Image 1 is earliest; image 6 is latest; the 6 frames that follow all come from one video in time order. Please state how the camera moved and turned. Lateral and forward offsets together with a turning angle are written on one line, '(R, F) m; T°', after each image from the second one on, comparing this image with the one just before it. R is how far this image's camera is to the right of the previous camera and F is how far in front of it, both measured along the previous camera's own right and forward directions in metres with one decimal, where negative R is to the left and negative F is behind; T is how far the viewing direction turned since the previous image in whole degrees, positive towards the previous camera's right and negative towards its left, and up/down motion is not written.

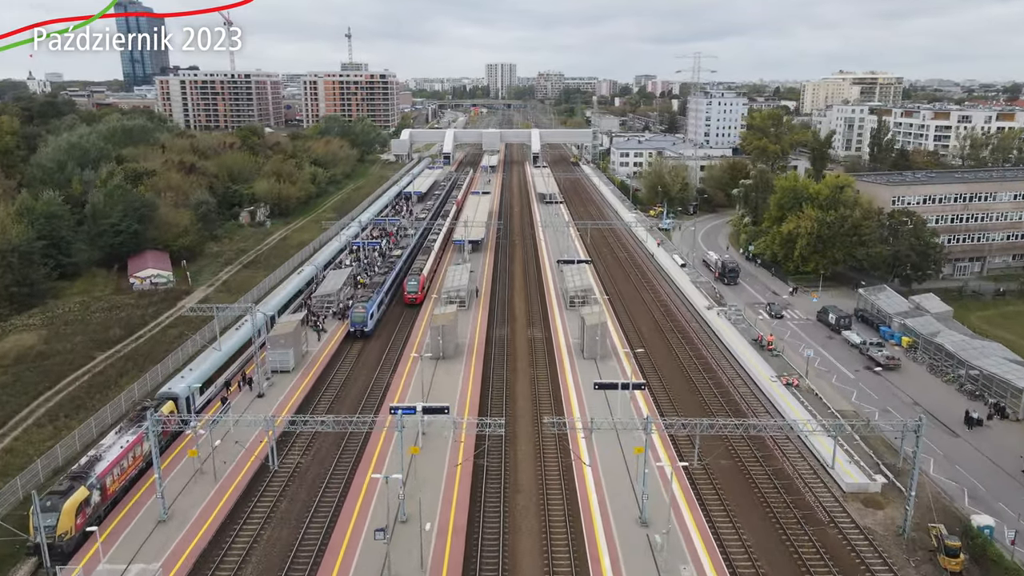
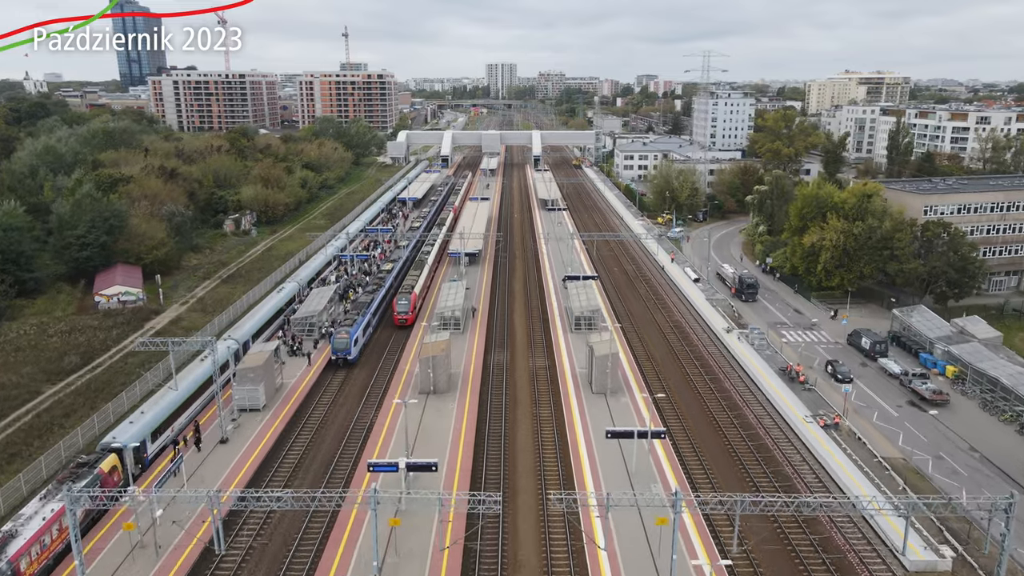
(0.0, +3.6) m; 0°
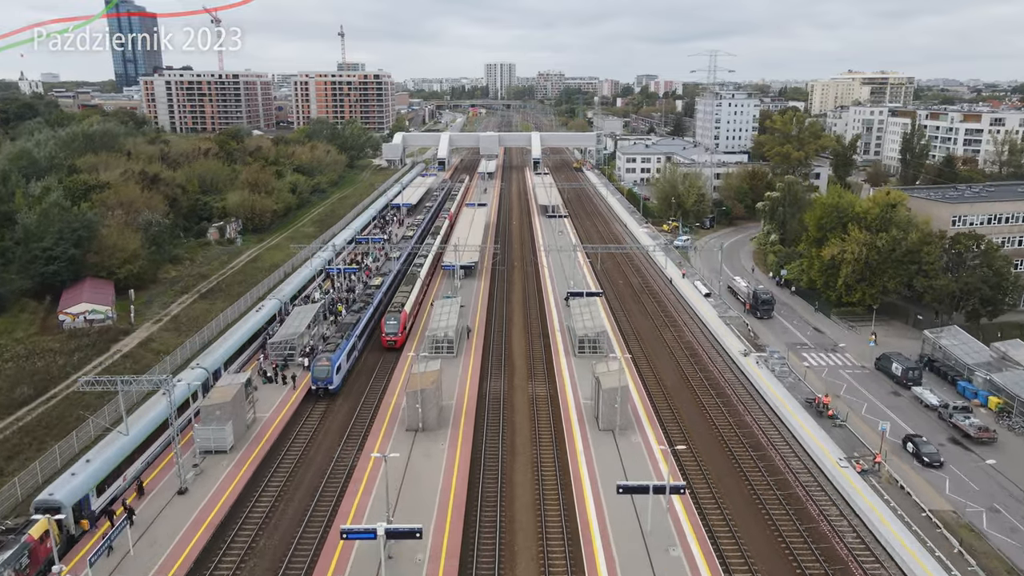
(+0.1, +3.0) m; 0°
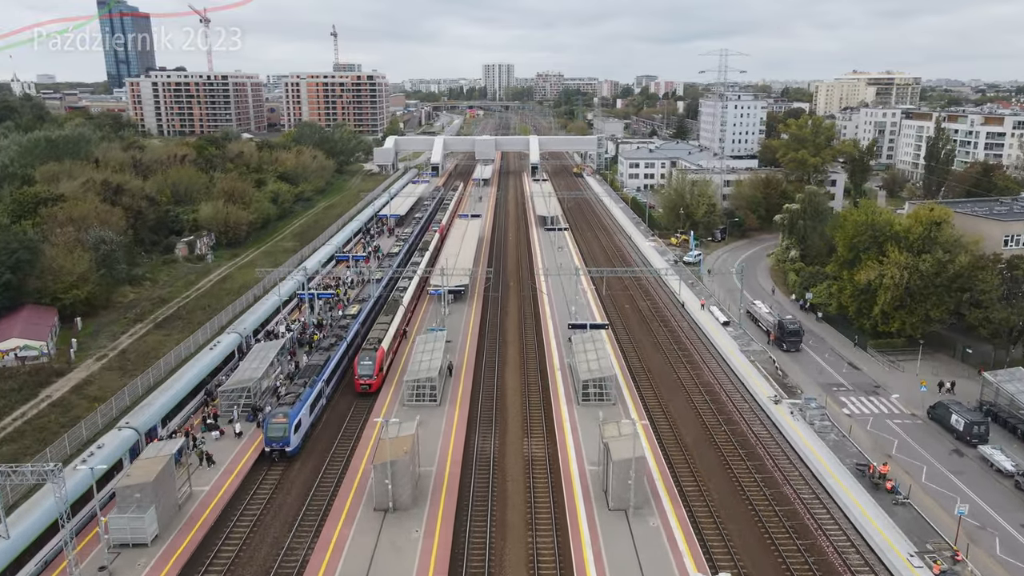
(+0.3, +4.7) m; 0°
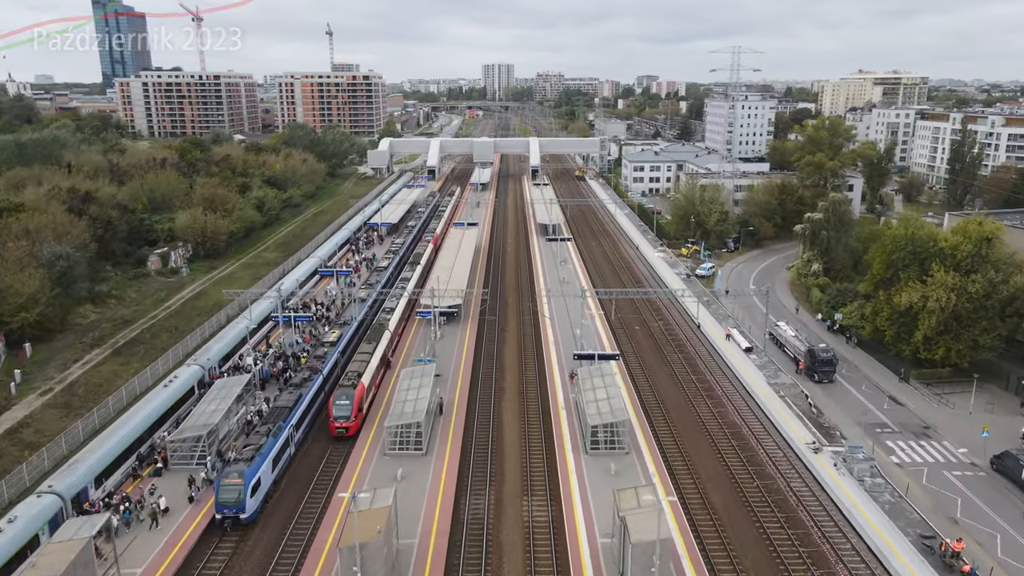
(+0.1, +3.9) m; 0°
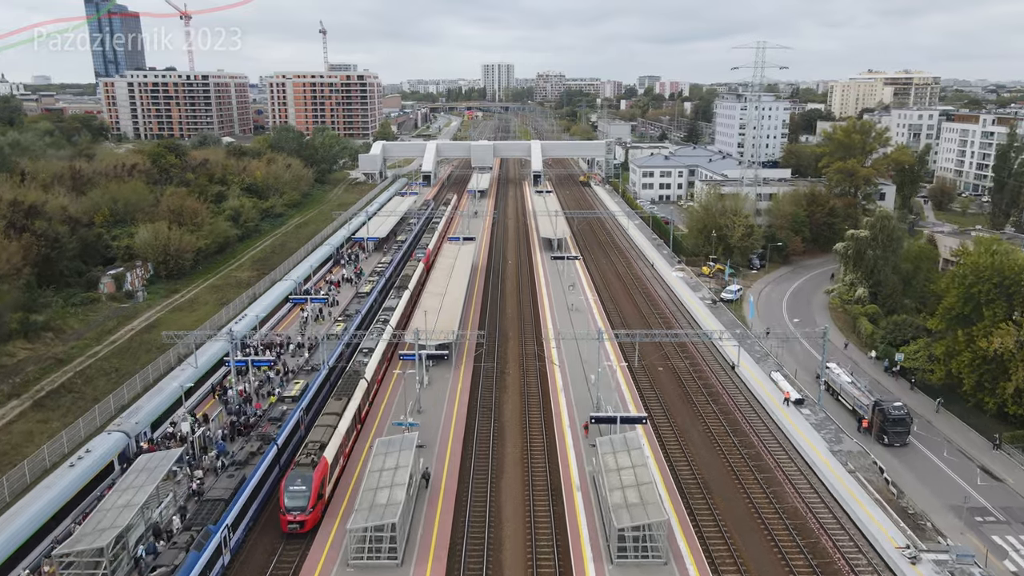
(-0.1, +5.8) m; 0°
